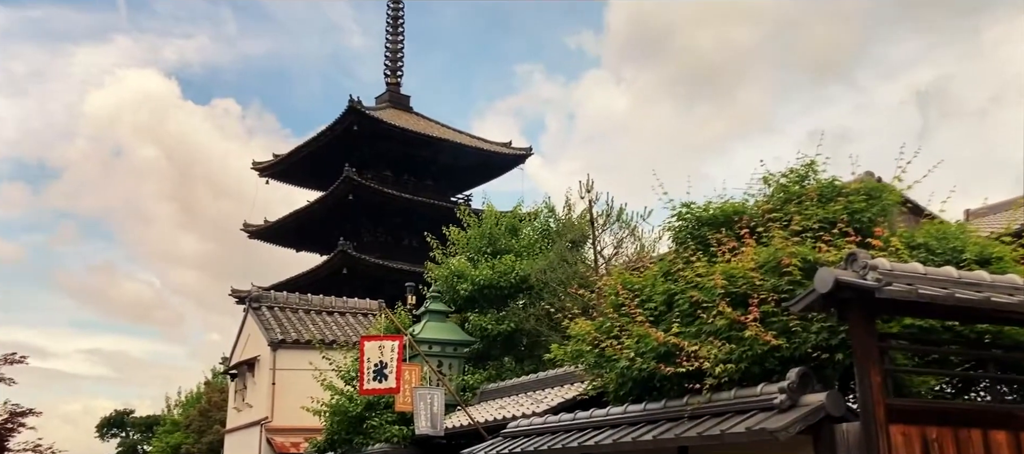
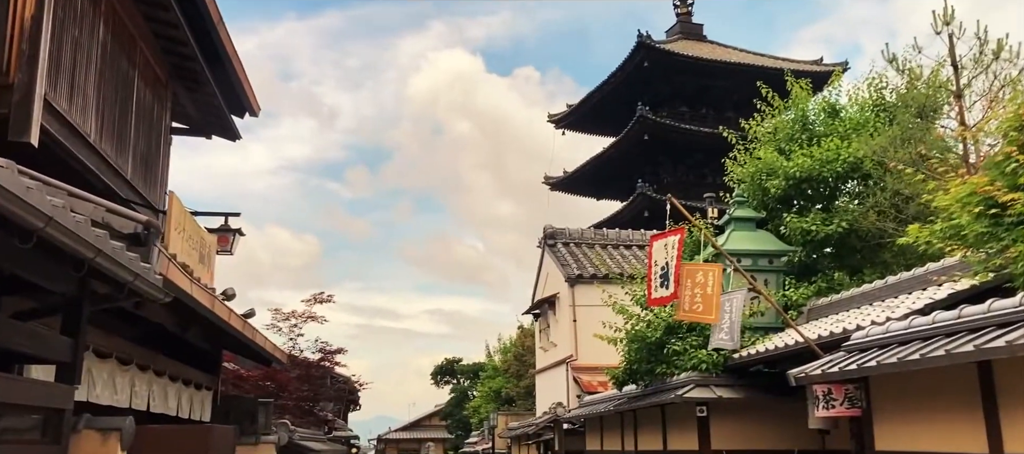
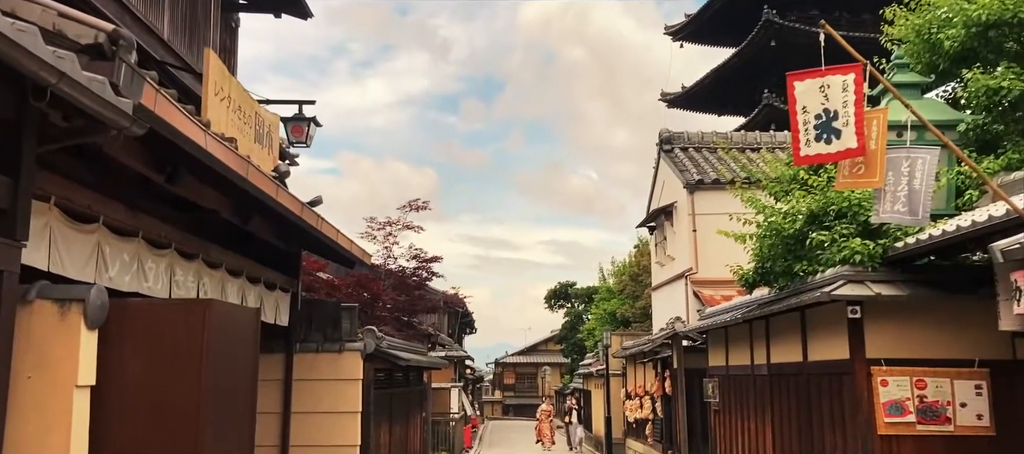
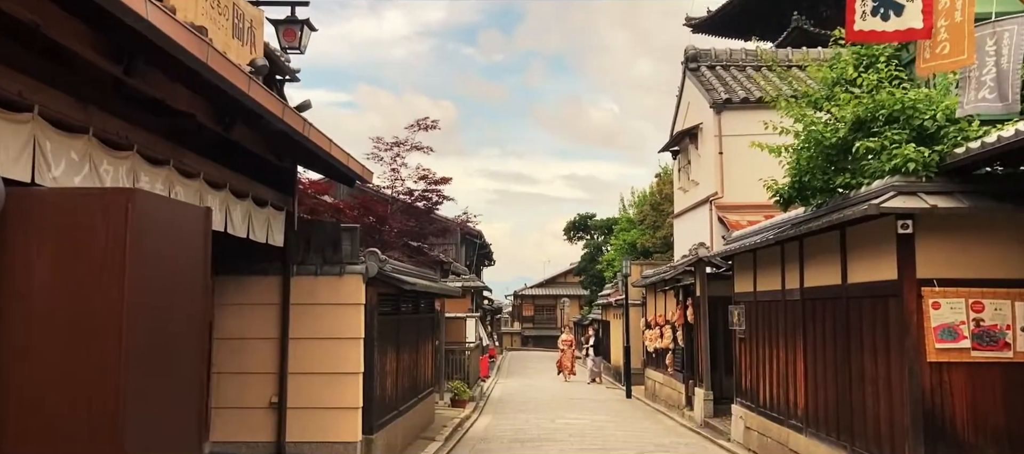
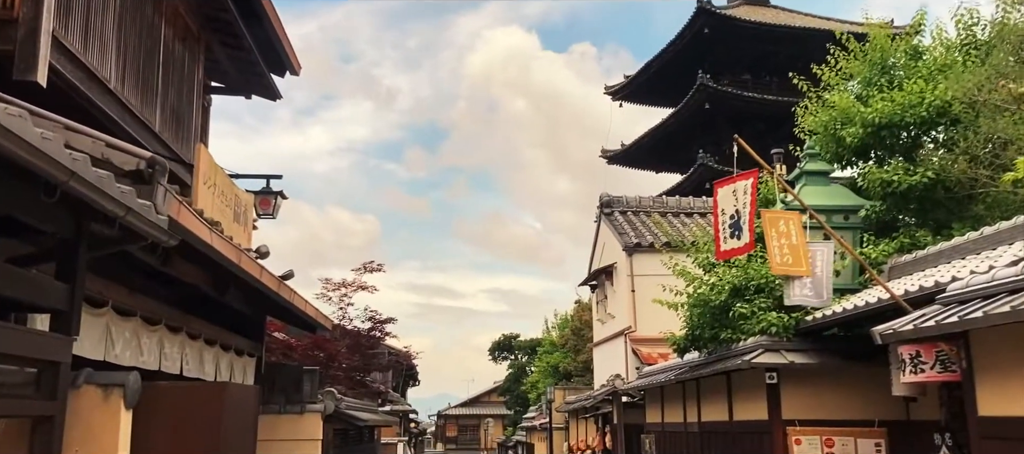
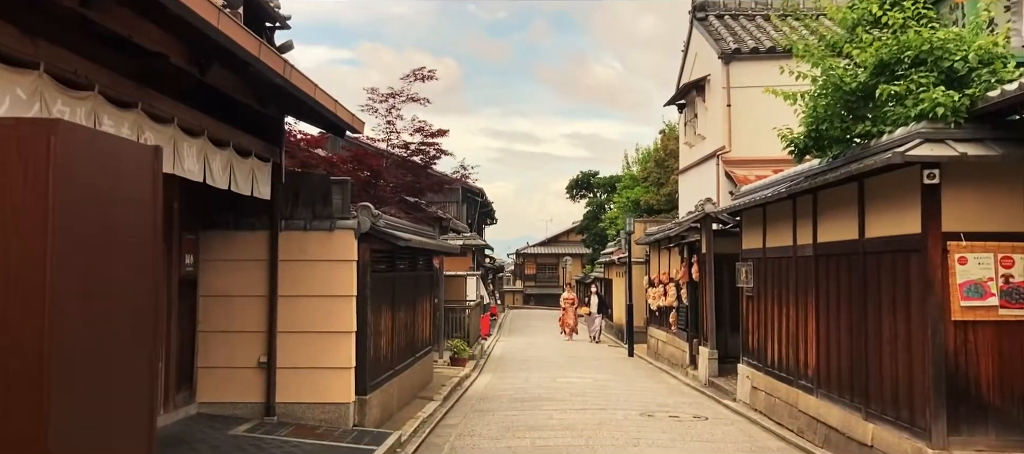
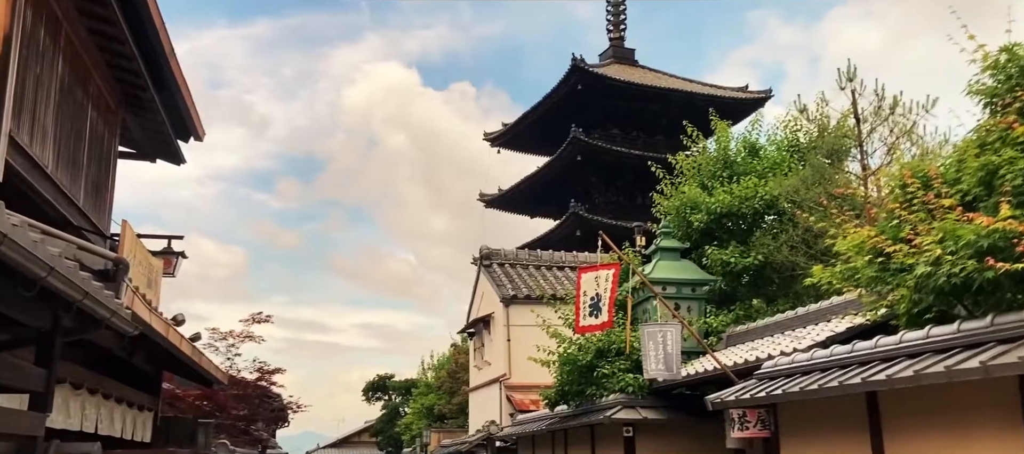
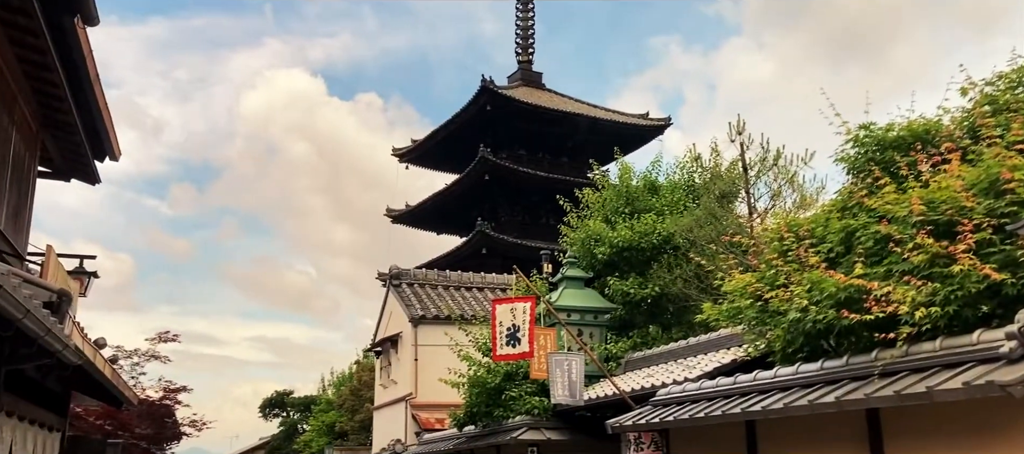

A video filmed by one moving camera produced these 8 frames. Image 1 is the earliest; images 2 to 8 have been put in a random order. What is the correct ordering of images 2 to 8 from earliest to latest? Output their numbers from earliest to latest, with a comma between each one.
8, 7, 2, 5, 3, 4, 6
